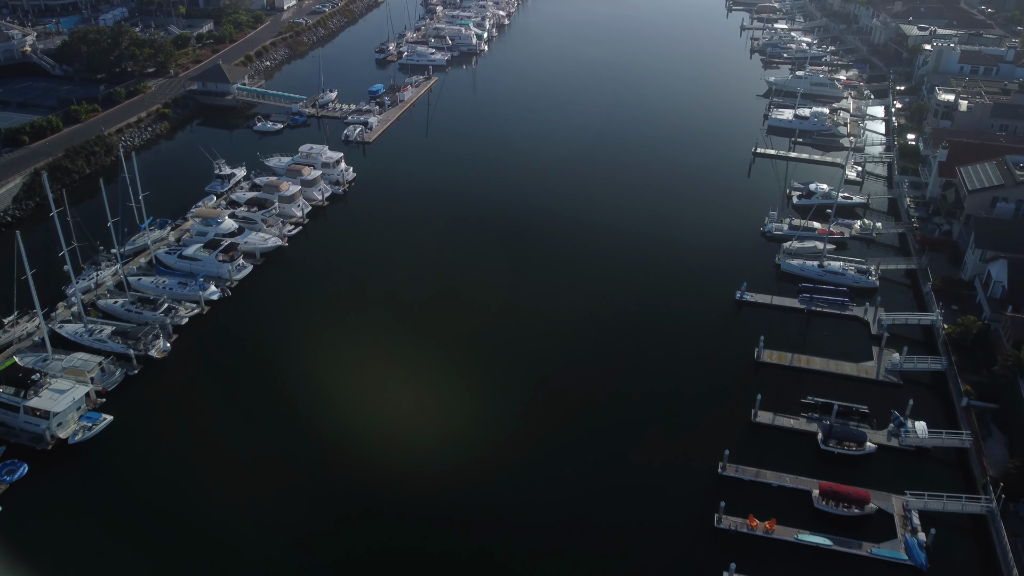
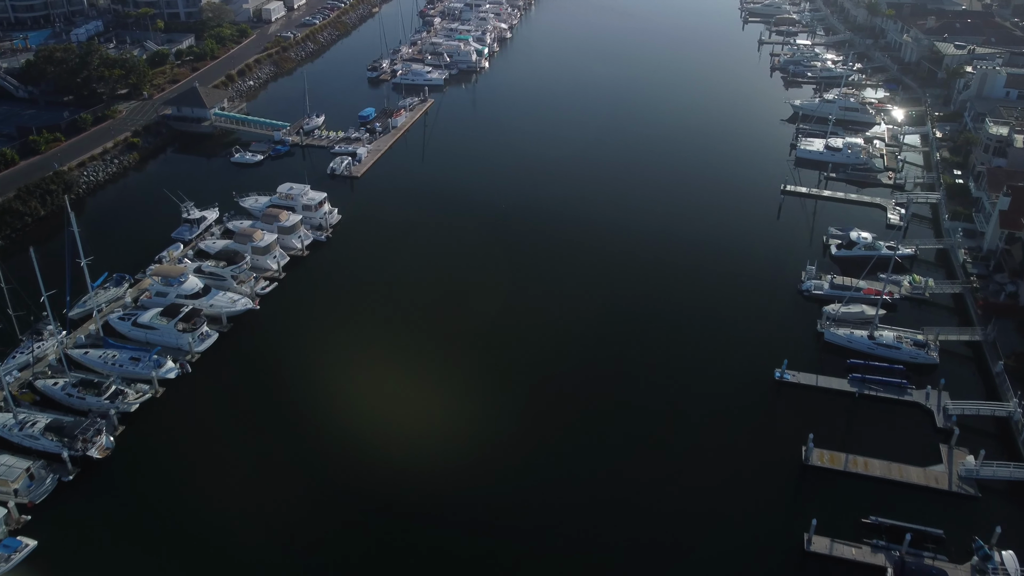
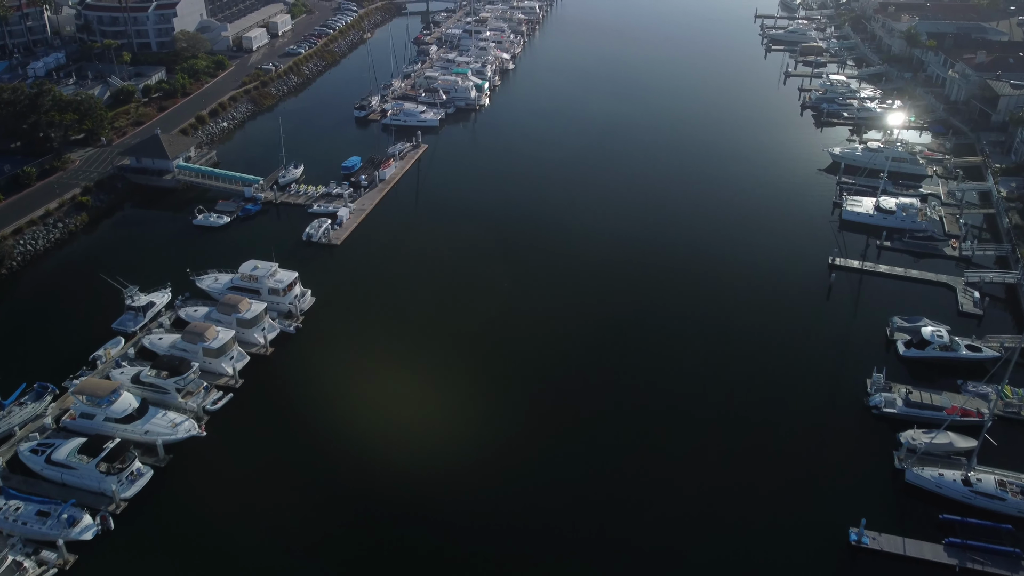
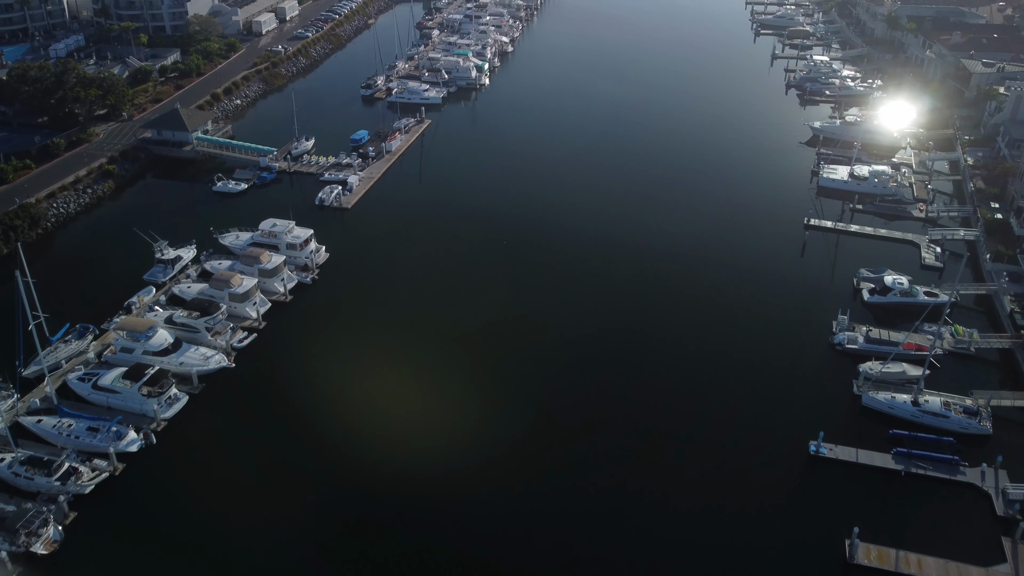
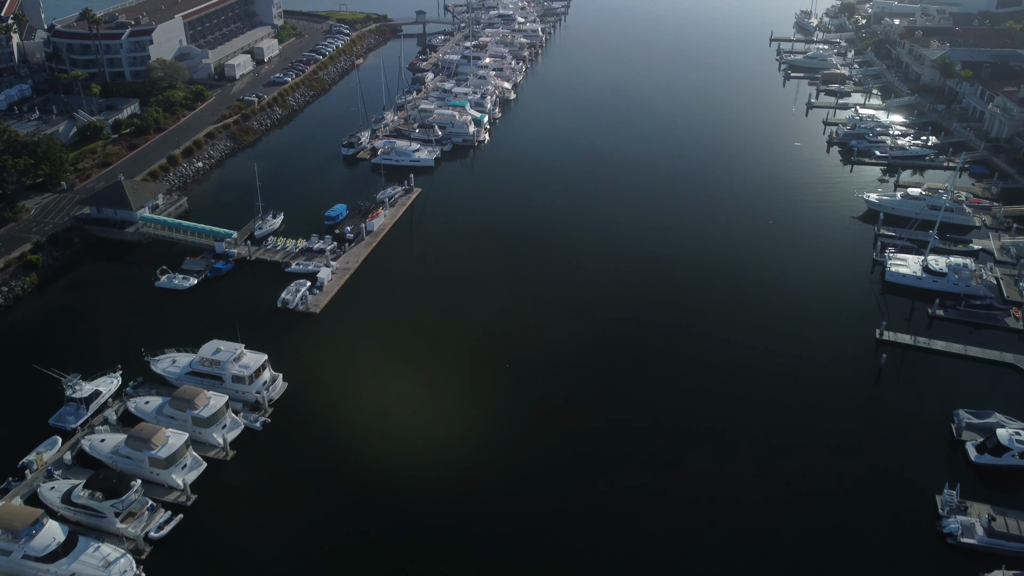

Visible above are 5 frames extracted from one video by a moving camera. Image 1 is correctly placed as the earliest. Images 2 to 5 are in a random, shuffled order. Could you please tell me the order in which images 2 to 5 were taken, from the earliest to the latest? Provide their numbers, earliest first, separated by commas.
2, 4, 3, 5
